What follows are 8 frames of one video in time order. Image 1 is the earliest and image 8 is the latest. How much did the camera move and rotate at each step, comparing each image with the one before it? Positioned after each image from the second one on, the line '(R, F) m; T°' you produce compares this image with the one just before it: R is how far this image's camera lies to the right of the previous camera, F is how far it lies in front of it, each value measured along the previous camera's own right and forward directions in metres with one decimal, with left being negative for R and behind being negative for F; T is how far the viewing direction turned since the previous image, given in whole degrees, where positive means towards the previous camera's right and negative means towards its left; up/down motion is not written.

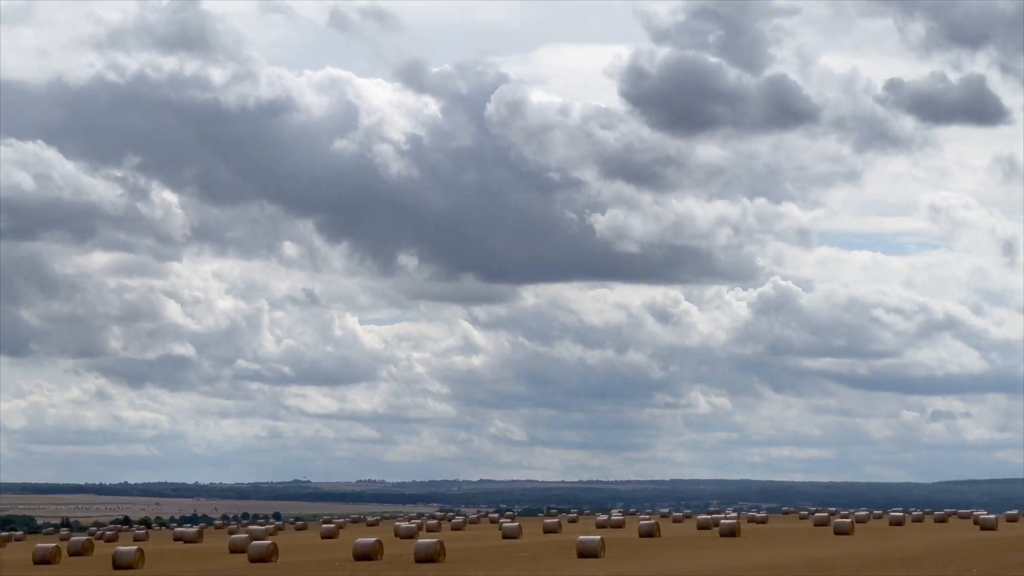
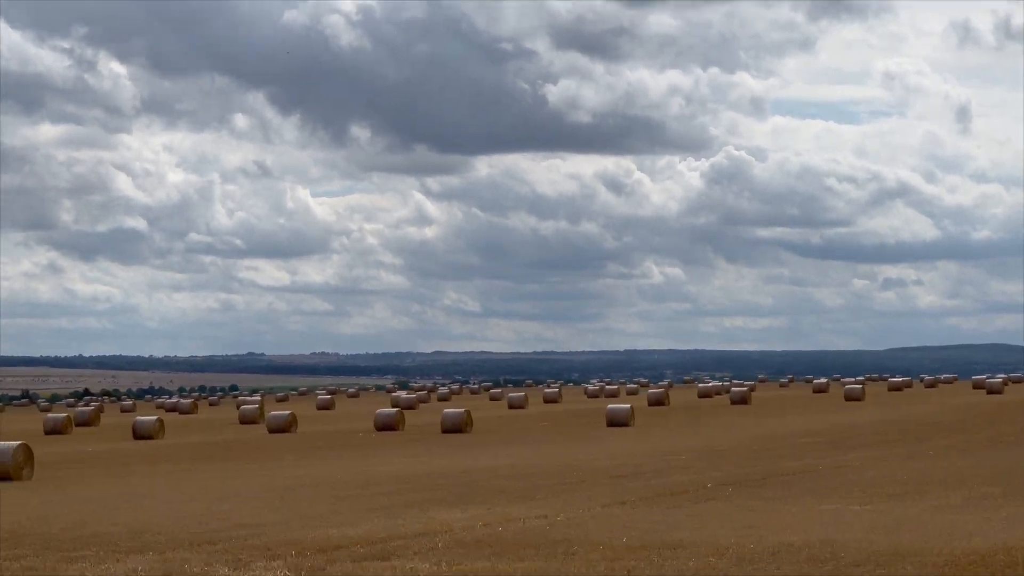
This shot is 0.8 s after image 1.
(-1.6, +1.1) m; +1°
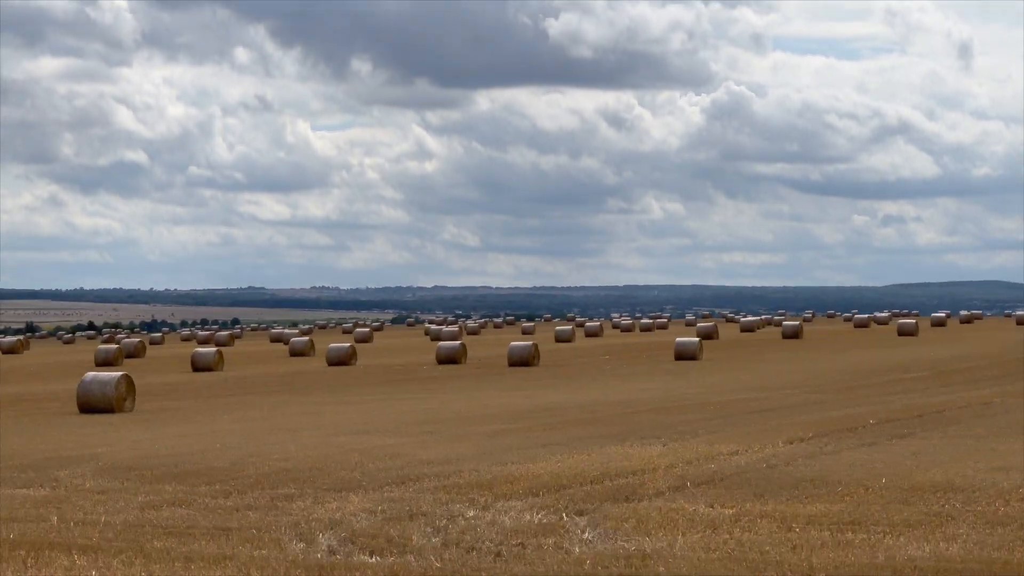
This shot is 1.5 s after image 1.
(-1.4, +1.1) m; 0°
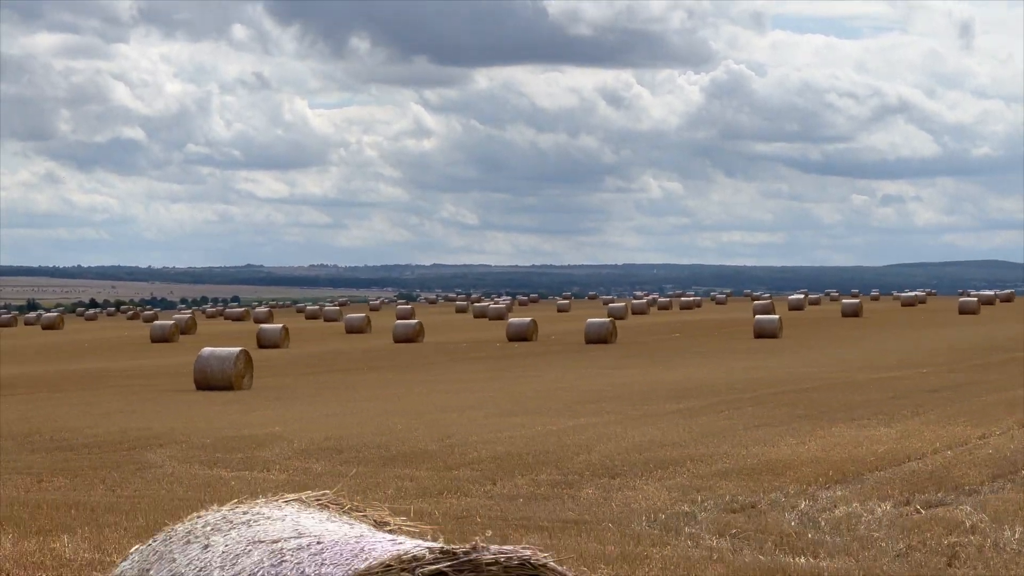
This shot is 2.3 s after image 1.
(-1.6, +1.4) m; 0°
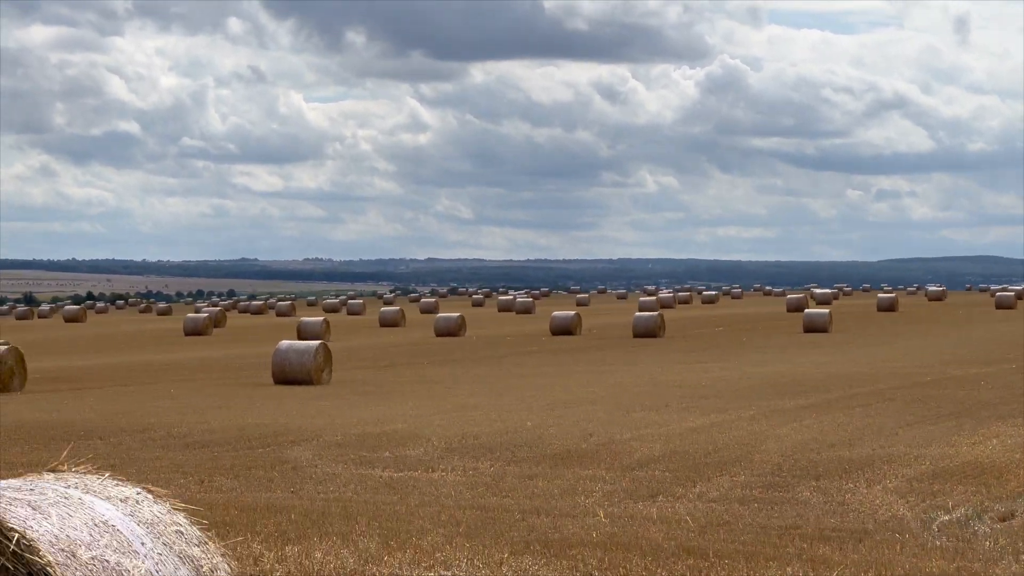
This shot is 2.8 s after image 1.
(-1.1, +0.9) m; 0°
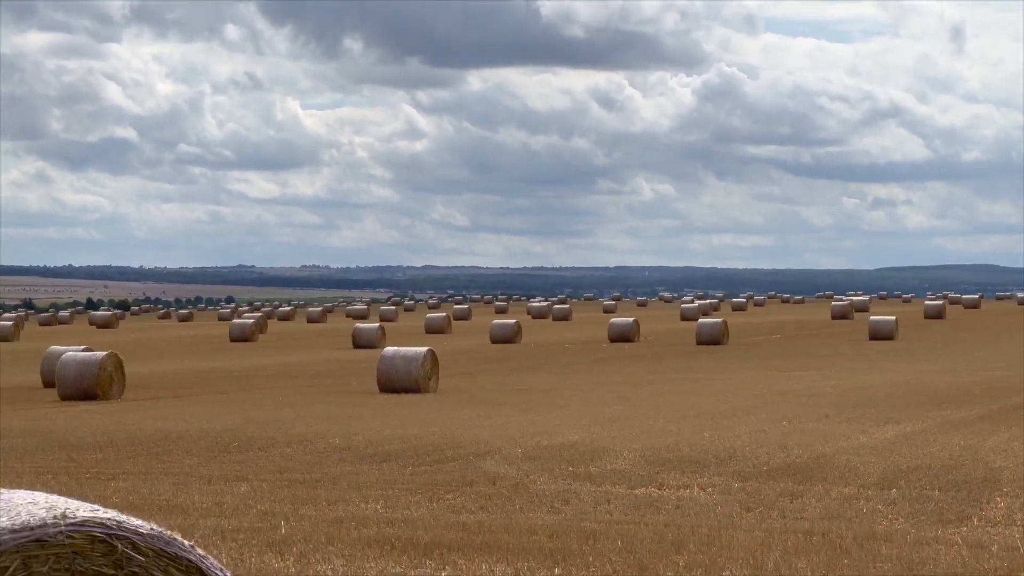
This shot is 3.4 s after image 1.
(-1.3, +1.1) m; 0°
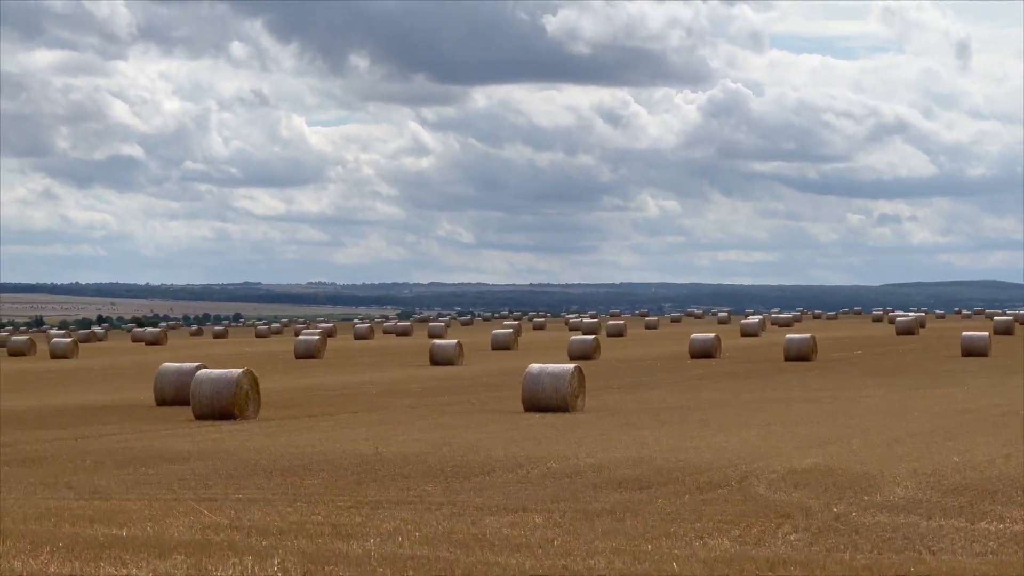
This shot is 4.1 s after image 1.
(-1.5, +1.2) m; 0°
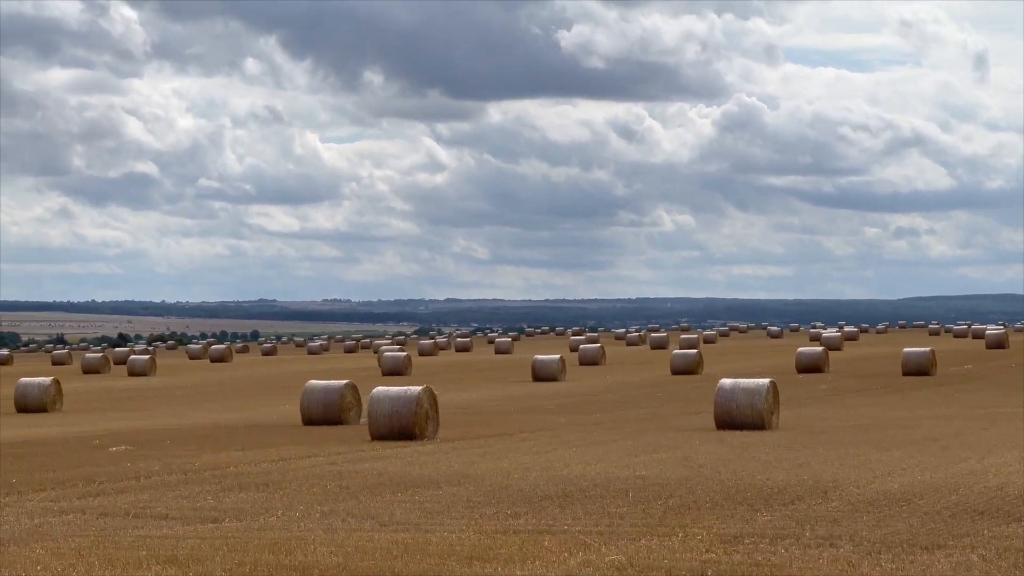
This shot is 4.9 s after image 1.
(-1.7, +1.5) m; 0°
